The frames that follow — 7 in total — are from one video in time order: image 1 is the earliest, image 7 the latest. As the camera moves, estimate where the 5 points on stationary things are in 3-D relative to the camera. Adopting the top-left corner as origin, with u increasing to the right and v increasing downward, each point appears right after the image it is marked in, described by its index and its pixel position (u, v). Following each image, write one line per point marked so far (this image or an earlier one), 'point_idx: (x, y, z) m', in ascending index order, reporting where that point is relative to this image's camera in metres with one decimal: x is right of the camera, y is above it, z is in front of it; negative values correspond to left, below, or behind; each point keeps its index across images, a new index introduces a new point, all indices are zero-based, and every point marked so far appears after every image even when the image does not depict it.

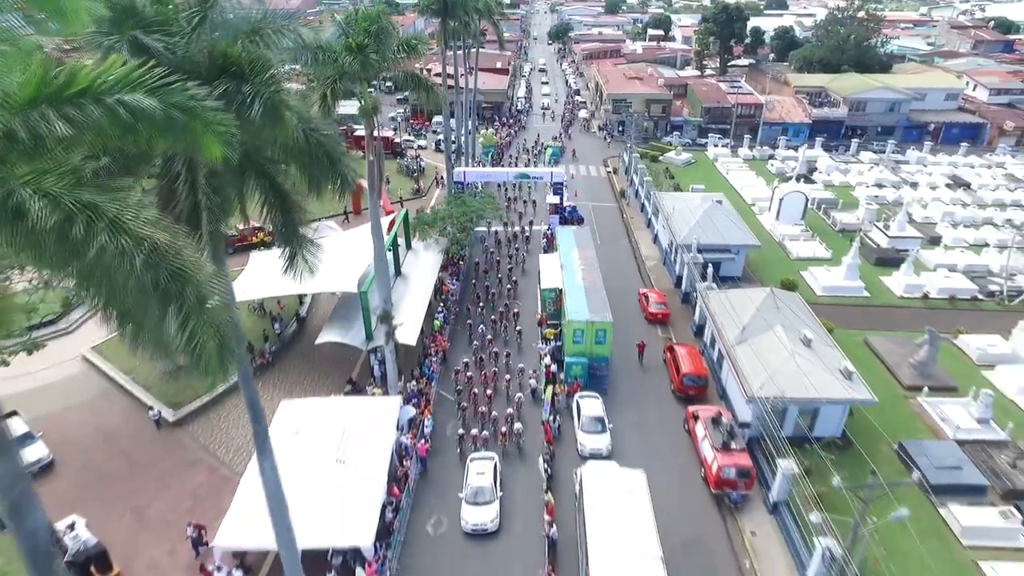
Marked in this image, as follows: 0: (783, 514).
0: (+8.5, -7.2, +19.3) m
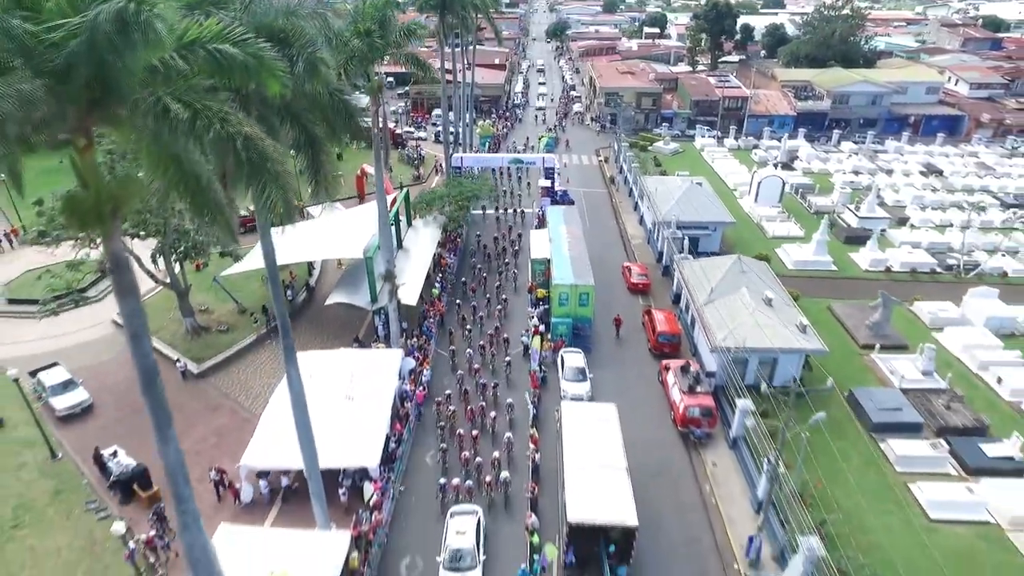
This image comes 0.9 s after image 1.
0: (+8.1, -5.8, +21.9) m
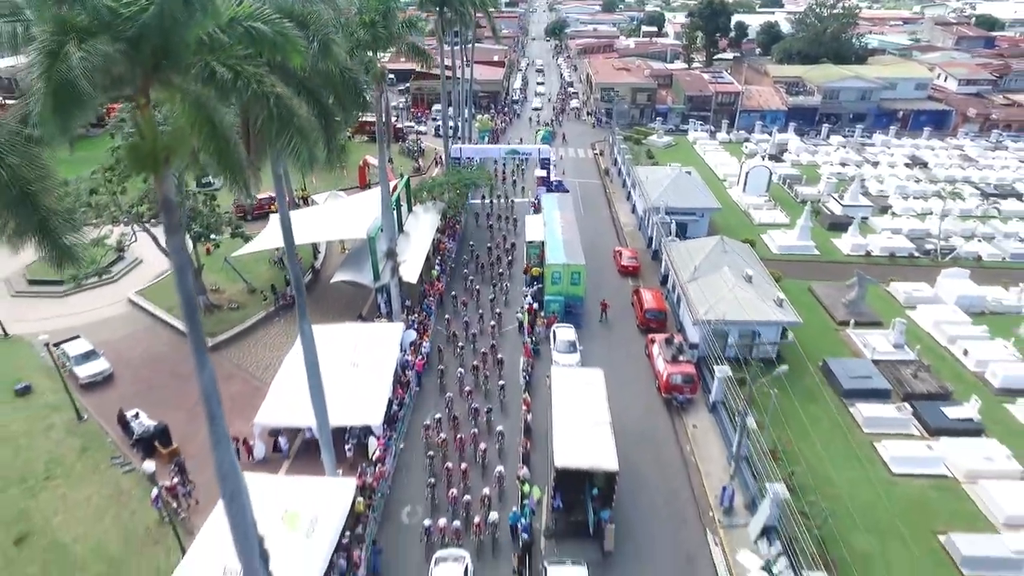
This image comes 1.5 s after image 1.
0: (+7.9, -4.8, +23.5) m
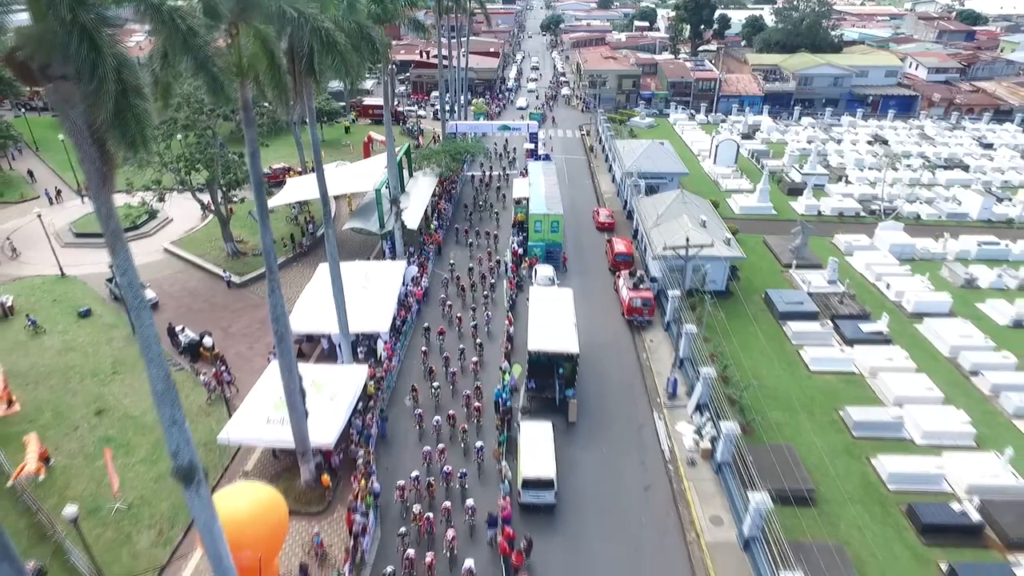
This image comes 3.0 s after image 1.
0: (+7.3, -1.8, +28.0) m
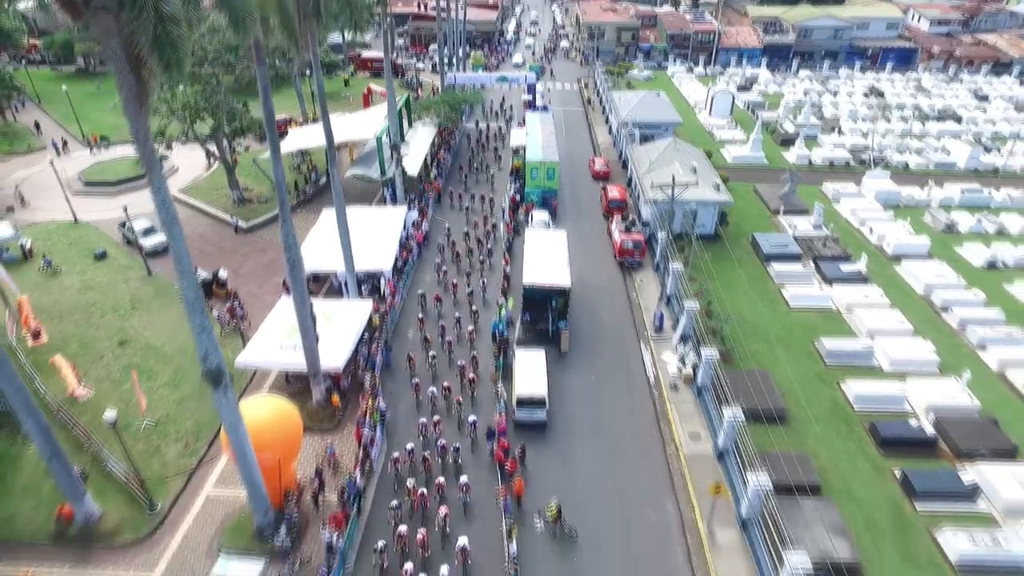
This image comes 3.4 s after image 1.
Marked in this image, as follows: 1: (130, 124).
0: (+7.1, +0.9, +29.4) m
1: (-7.0, +3.0, +11.3) m
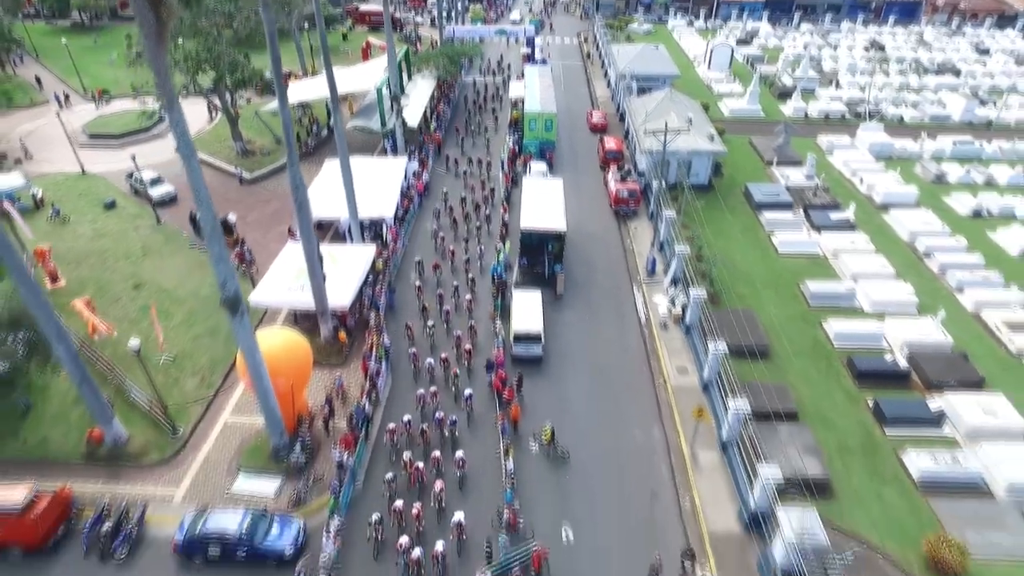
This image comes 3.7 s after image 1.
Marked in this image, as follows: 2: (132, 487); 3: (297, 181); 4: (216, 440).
0: (+7.0, +3.5, +30.3) m
1: (-7.1, +4.5, +12.1) m
2: (-11.0, -5.8, +17.9) m
3: (-6.8, +3.3, +19.3) m
4: (-9.3, -4.8, +19.3) m
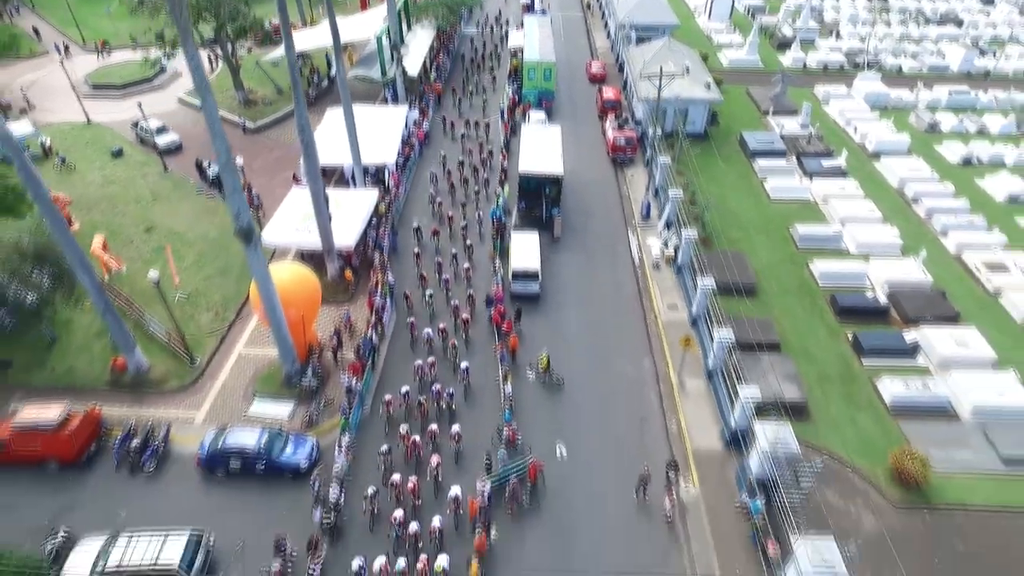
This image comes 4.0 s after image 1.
0: (+7.0, +6.2, +31.0) m
1: (-7.2, +6.1, +12.7) m
2: (-11.1, -3.8, +19.2) m
3: (-6.8, +5.4, +20.1) m
4: (-9.4, -2.7, +20.6) m
